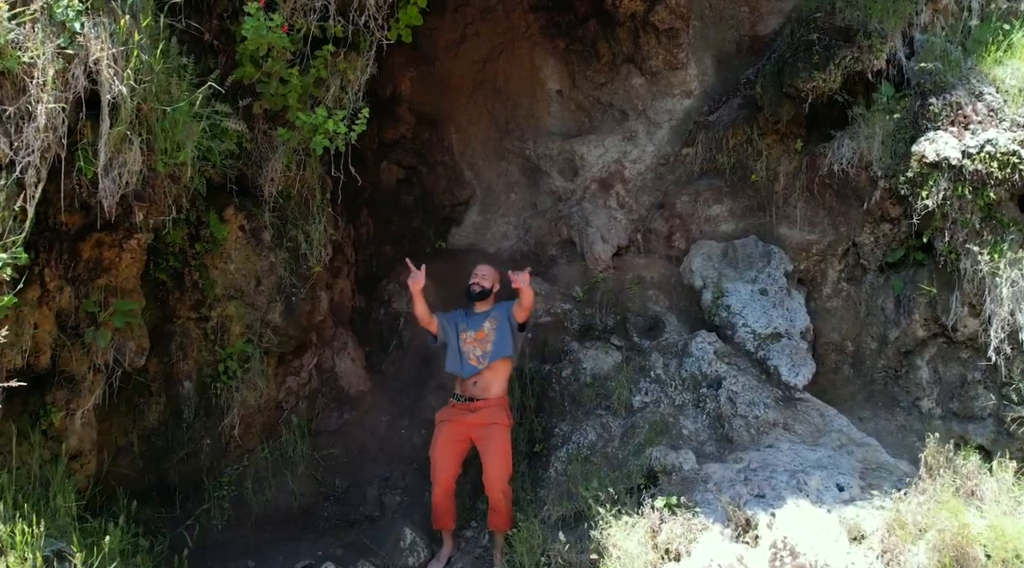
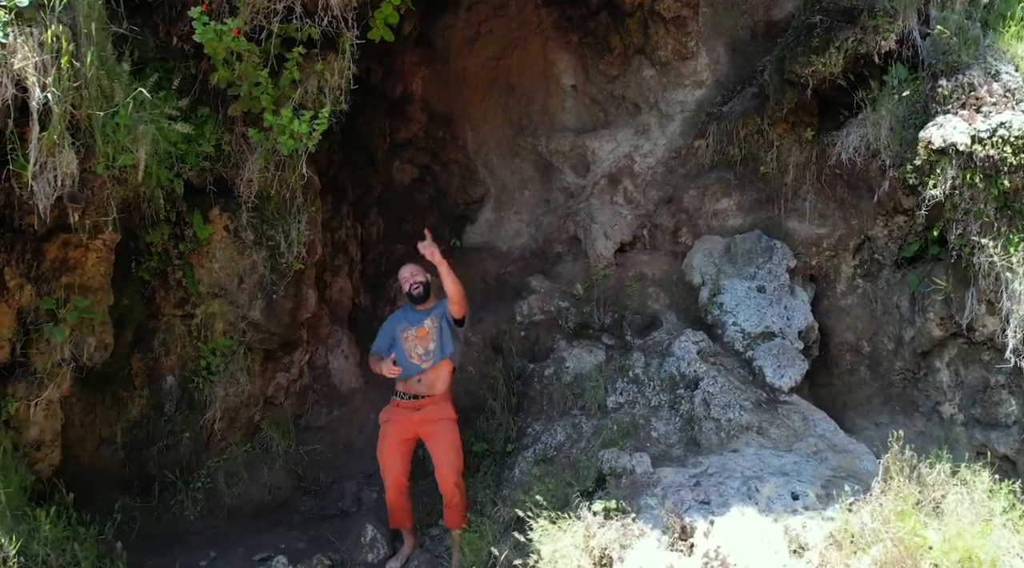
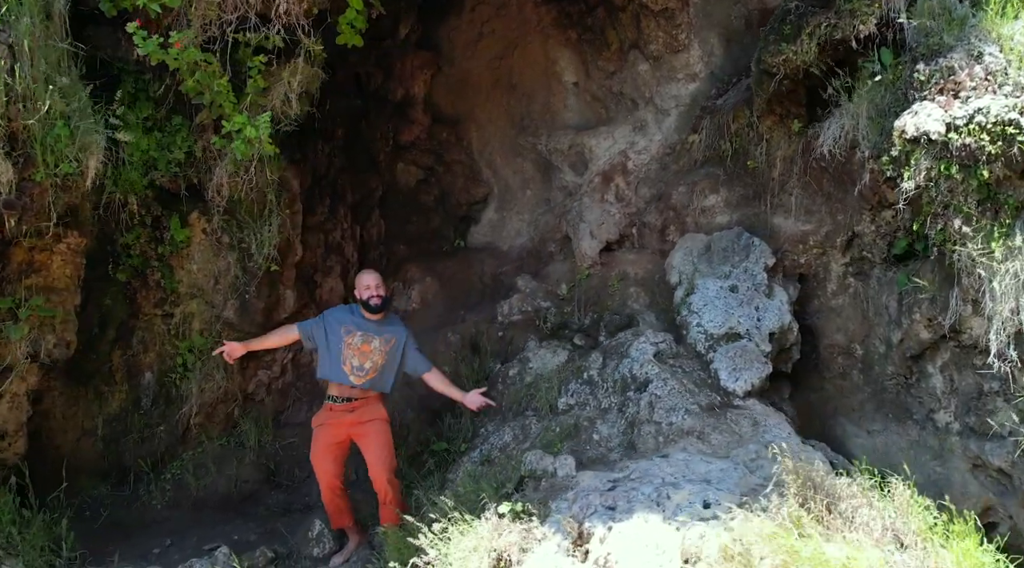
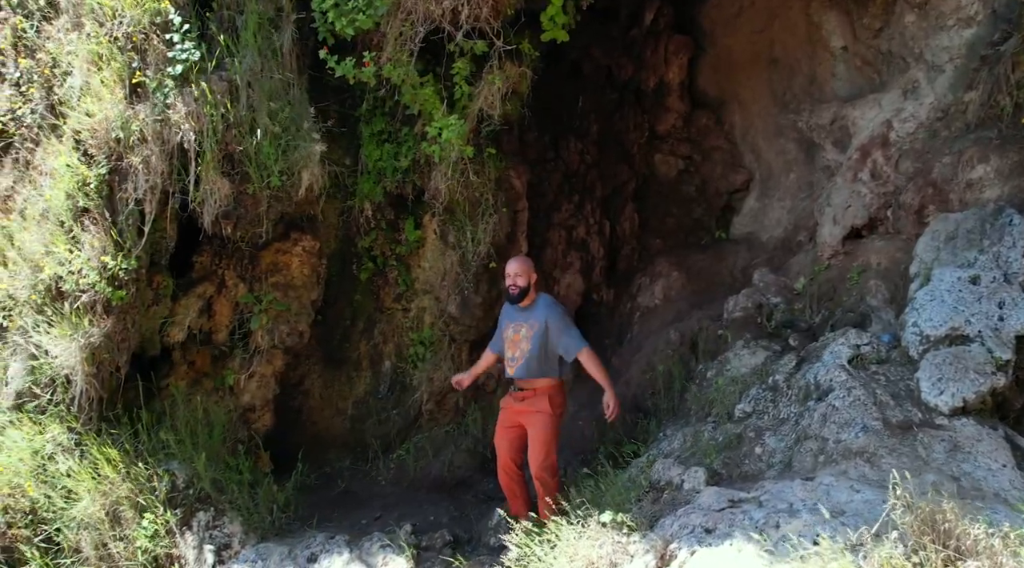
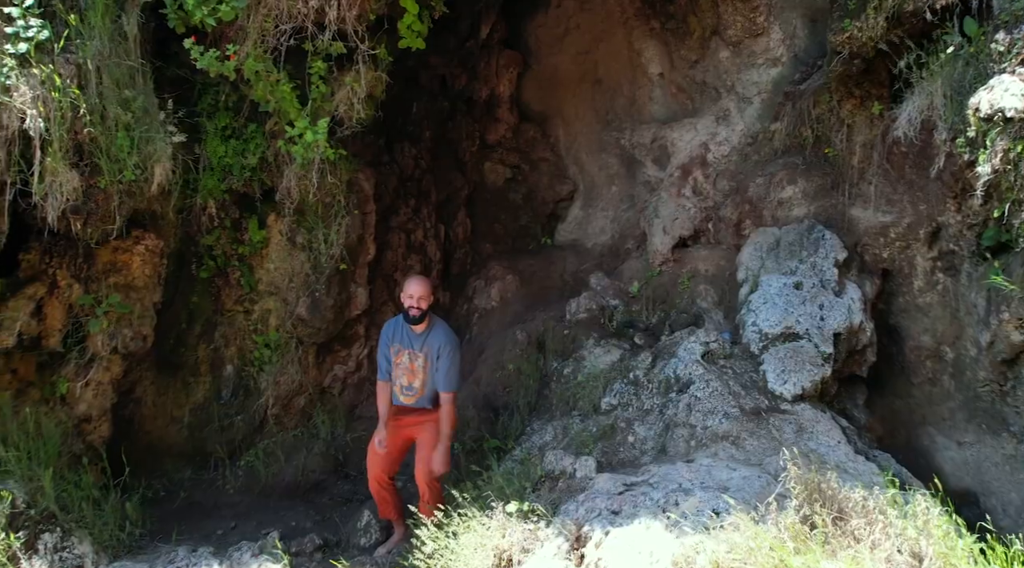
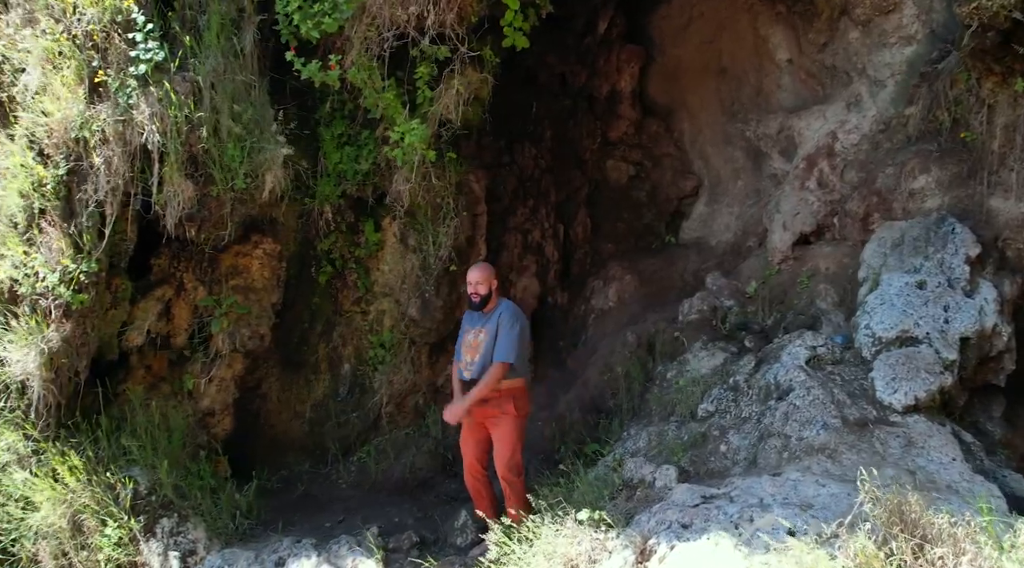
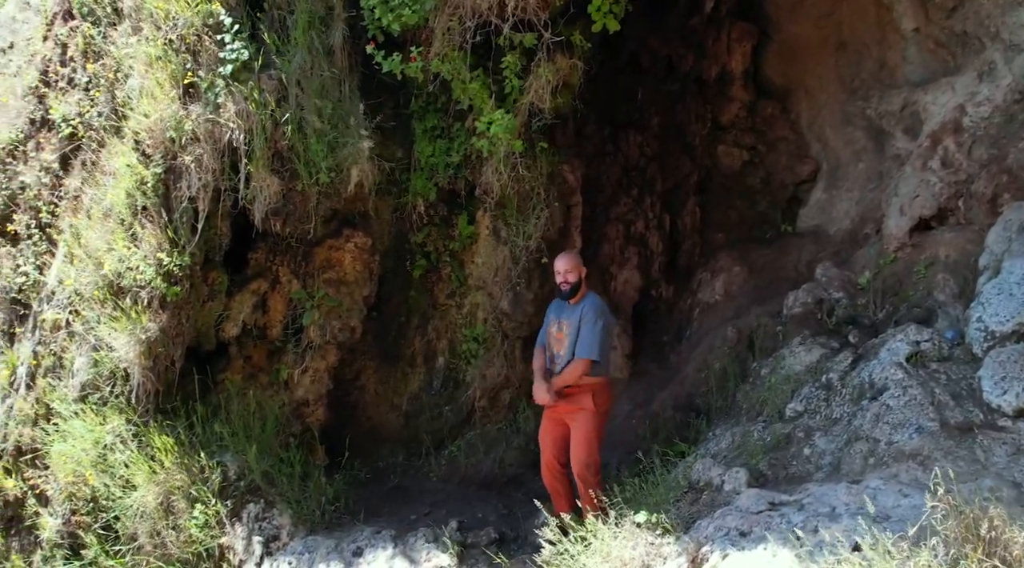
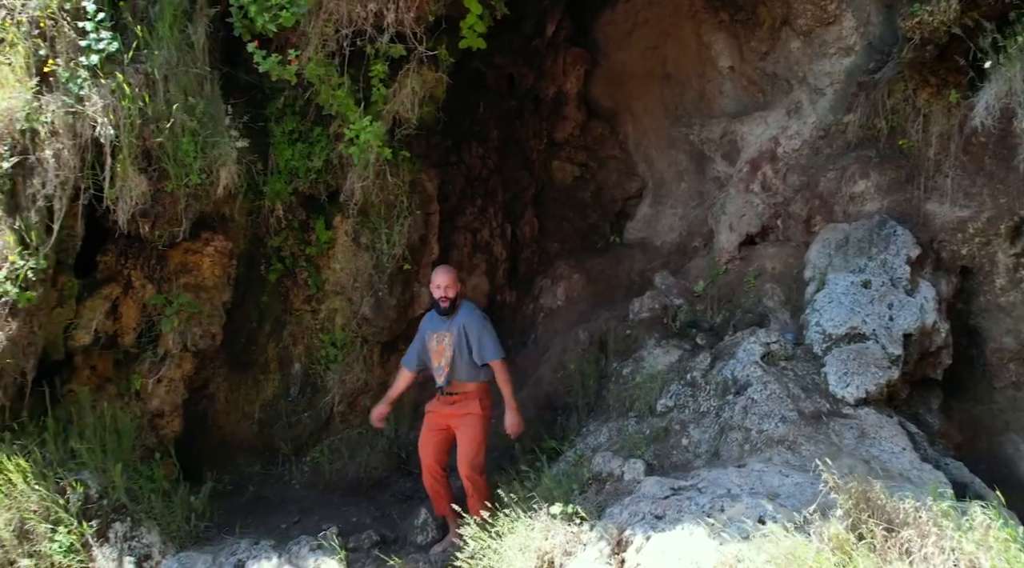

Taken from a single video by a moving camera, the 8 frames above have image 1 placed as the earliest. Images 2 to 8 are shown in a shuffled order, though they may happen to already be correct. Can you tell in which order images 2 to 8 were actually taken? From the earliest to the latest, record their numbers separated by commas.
2, 3, 5, 8, 6, 4, 7
